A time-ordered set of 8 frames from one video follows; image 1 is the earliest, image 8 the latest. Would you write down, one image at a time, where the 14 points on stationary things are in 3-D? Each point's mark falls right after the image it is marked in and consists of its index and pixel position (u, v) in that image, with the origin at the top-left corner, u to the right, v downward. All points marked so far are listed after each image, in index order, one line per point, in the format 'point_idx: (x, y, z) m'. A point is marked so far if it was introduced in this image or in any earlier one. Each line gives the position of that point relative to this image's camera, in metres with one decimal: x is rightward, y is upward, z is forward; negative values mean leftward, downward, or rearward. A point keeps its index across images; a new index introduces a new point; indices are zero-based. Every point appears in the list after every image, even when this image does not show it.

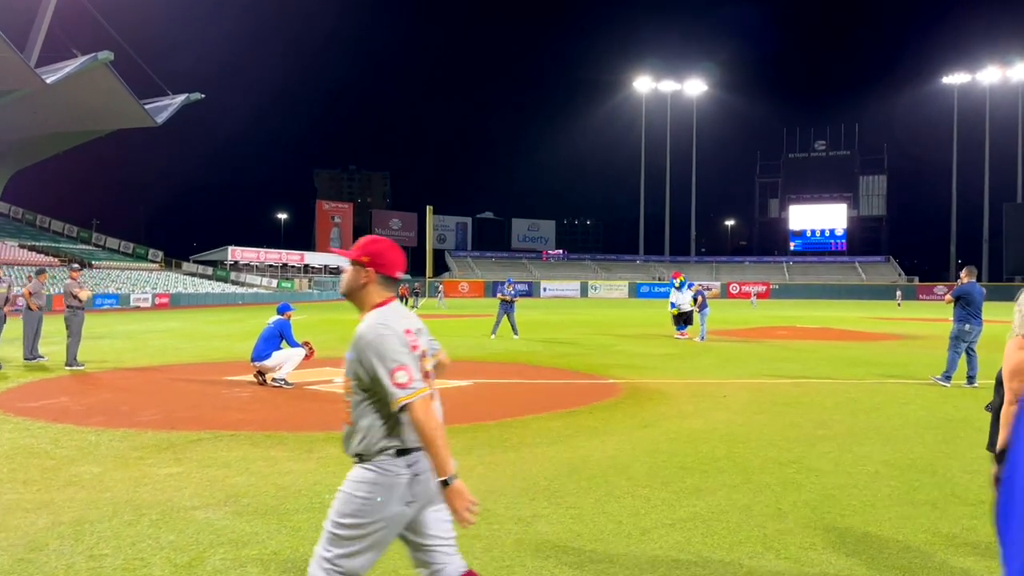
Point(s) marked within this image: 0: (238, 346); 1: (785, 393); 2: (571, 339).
0: (-5.7, -1.2, +16.6) m
1: (+3.5, -1.3, +9.9) m
2: (+1.6, -1.3, +19.1) m
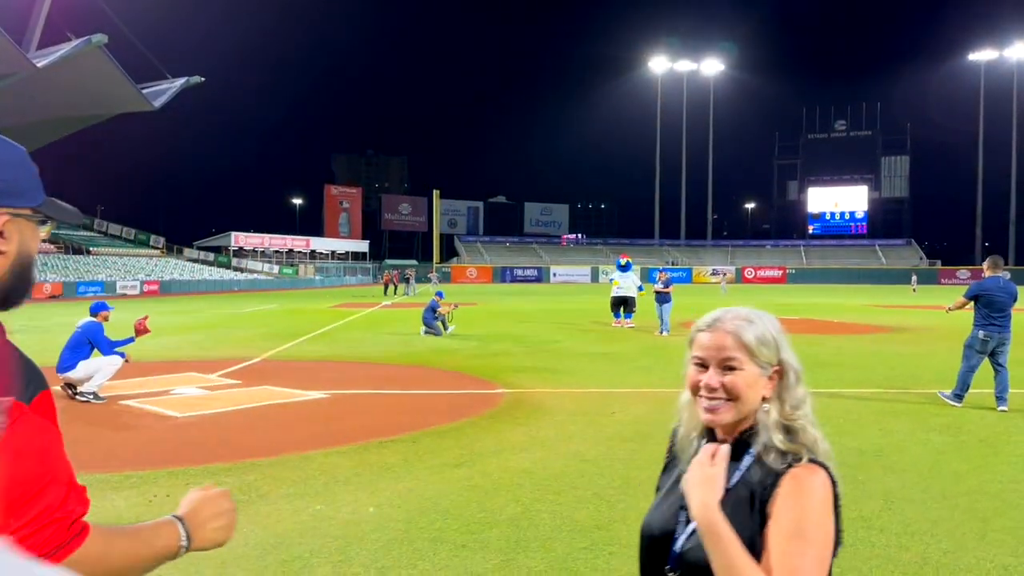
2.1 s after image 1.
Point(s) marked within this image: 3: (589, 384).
0: (-7.1, -1.1, +15.5) m
1: (+2.0, -1.3, +8.5) m
2: (+0.3, -1.0, +17.7) m
3: (+0.9, -1.2, +10.1) m
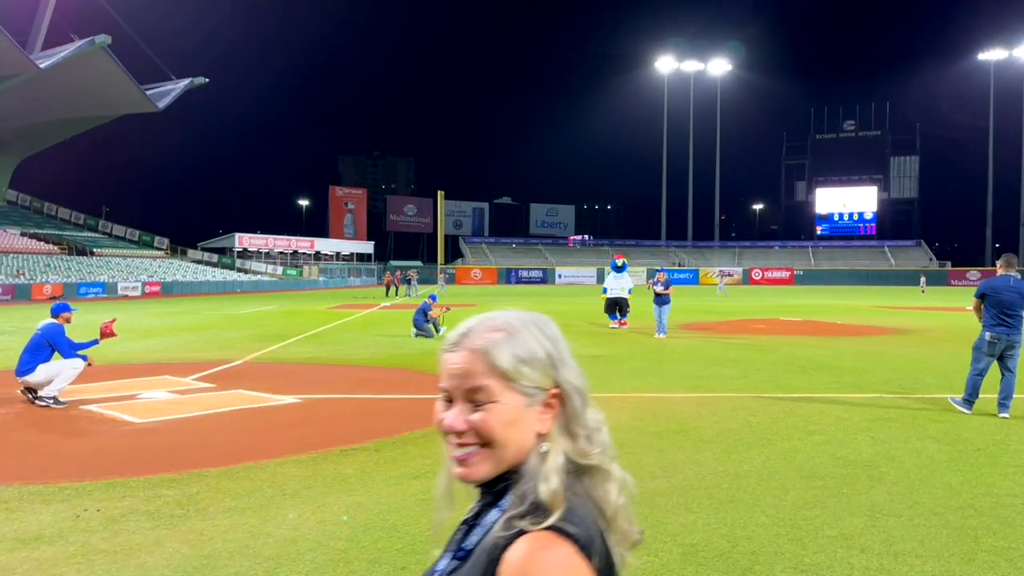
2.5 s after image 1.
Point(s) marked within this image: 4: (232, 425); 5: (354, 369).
0: (-7.3, -1.1, +15.2) m
1: (+1.7, -1.3, +8.2) m
2: (+0.1, -1.1, +17.4) m
3: (+0.7, -1.3, +9.7) m
4: (-2.5, -1.2, +7.2) m
5: (-2.3, -1.2, +11.4) m
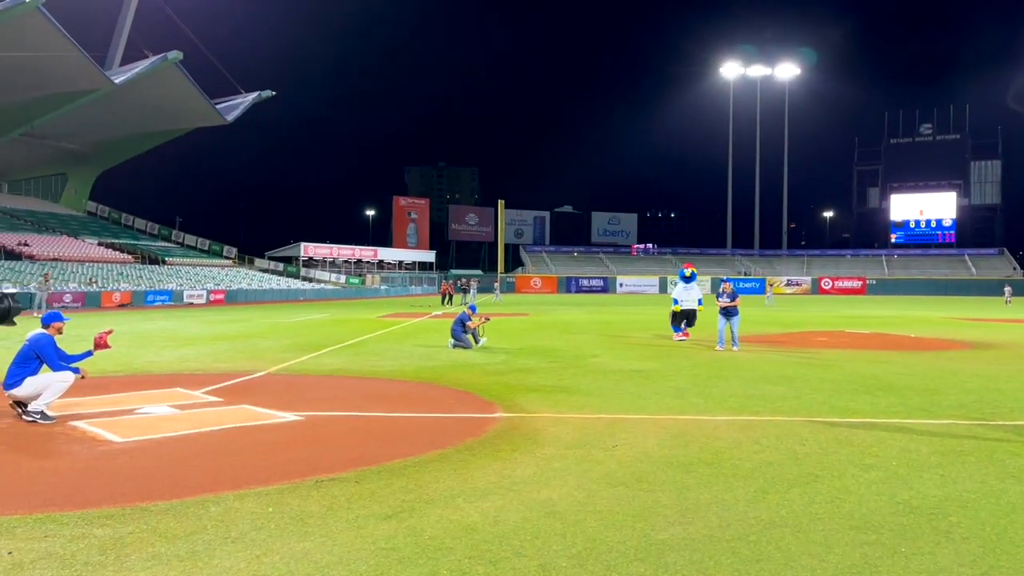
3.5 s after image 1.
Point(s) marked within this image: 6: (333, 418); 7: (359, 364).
0: (-6.5, -1.3, +15.0) m
1: (+1.9, -1.4, +7.2) m
2: (+1.0, -1.3, +16.6) m
3: (+1.0, -1.4, +8.9) m
4: (-2.5, -1.3, +6.6) m
5: (-1.9, -1.3, +10.8) m
6: (-1.8, -1.3, +8.0) m
7: (-2.6, -1.3, +13.3) m
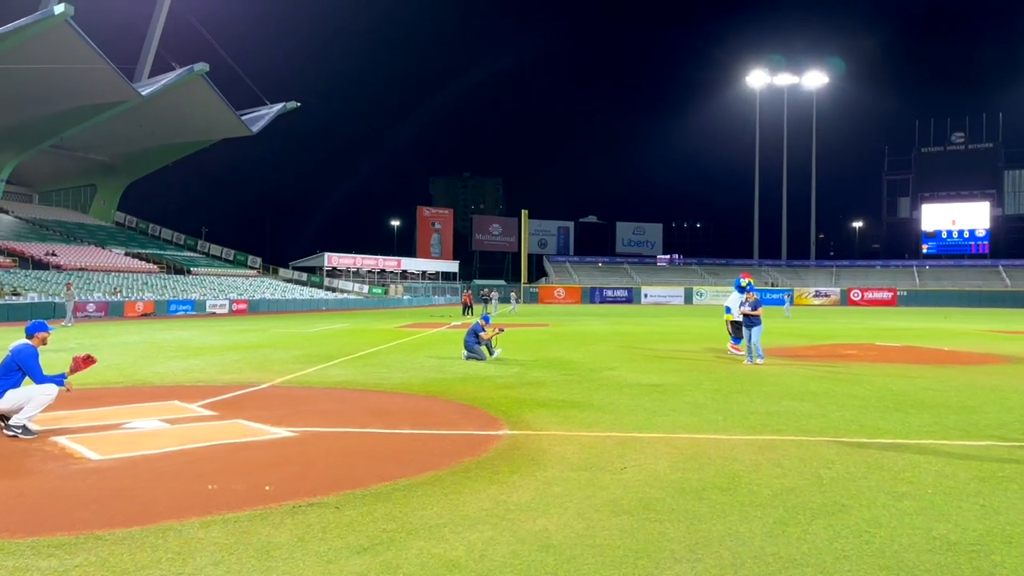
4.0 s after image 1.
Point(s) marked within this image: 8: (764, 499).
0: (-6.2, -1.4, +14.7) m
1: (+1.9, -1.5, +6.7) m
2: (+1.3, -1.5, +16.0) m
3: (+1.1, -1.5, +8.4) m
4: (-2.5, -1.4, +6.2) m
5: (-1.8, -1.4, +10.4) m
6: (-1.8, -1.4, +7.6) m
7: (-2.4, -1.4, +12.9) m
8: (+1.8, -1.5, +5.5) m
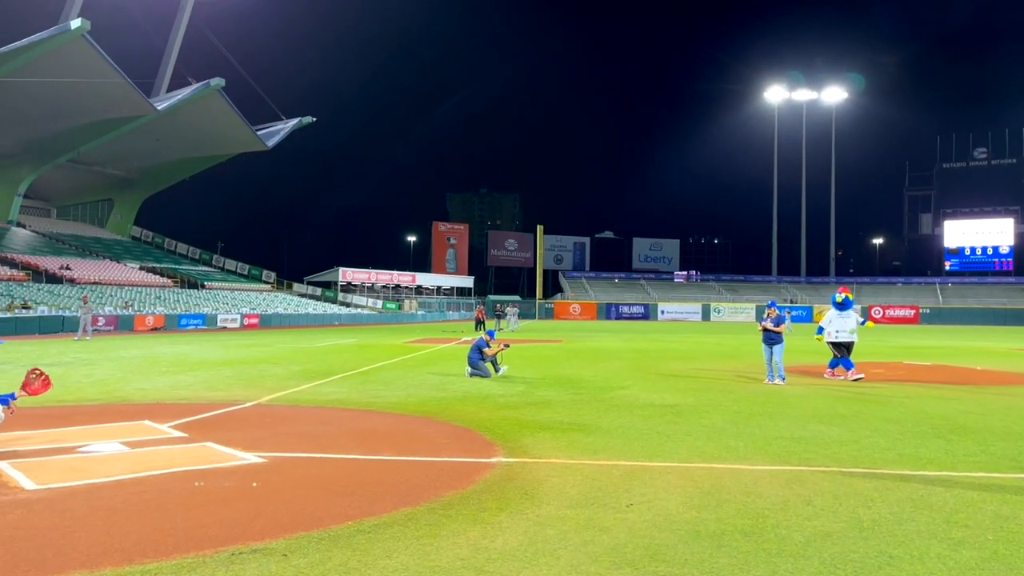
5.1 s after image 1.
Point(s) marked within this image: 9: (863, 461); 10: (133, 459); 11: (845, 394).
0: (-6.1, -1.7, +14.0) m
1: (+1.8, -1.5, +5.9) m
2: (+1.5, -1.7, +15.2) m
3: (+1.0, -1.6, +7.5) m
4: (-2.6, -1.4, +5.5) m
5: (-1.8, -1.6, +9.6) m
6: (-1.8, -1.5, +6.8) m
7: (-2.3, -1.6, +12.1) m
8: (+1.7, -1.5, +4.7) m
9: (+3.3, -1.6, +7.3) m
10: (-3.2, -1.5, +6.7) m
11: (+5.5, -1.7, +13.0) m
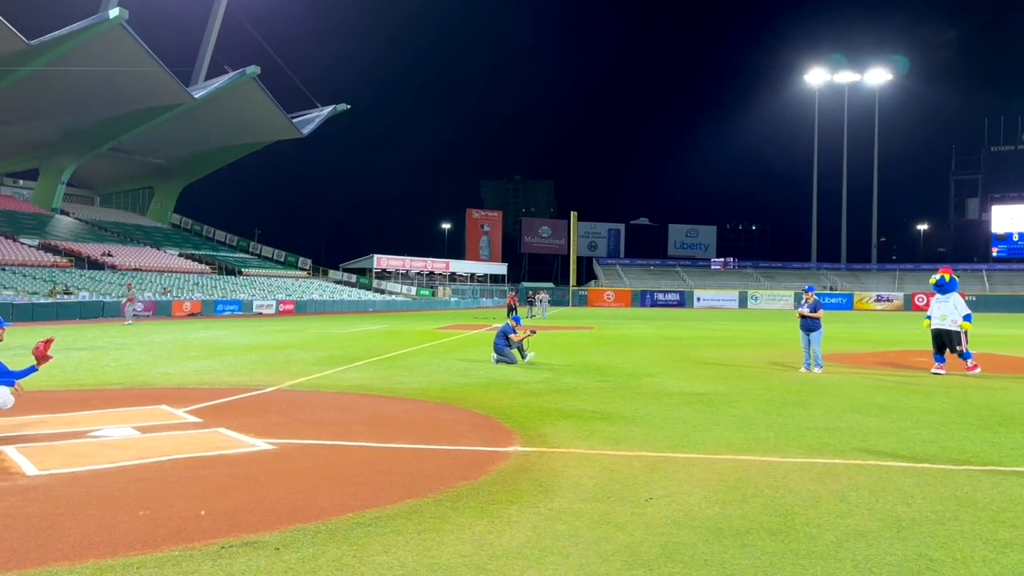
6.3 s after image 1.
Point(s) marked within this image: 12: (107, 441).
0: (-5.7, -1.4, +14.0) m
1: (+1.9, -1.4, +5.5) m
2: (+2.0, -1.5, +14.8) m
3: (+1.2, -1.4, +7.2) m
4: (-2.5, -1.3, +5.3) m
5: (-1.5, -1.4, +9.4) m
6: (-1.7, -1.3, +6.6) m
7: (-1.9, -1.4, +11.9) m
8: (+1.7, -1.4, +4.3) m
9: (+3.4, -1.5, +6.9) m
10: (-3.1, -1.3, +6.6) m
11: (+5.9, -1.5, +12.4) m
12: (-3.5, -1.3, +6.7) m
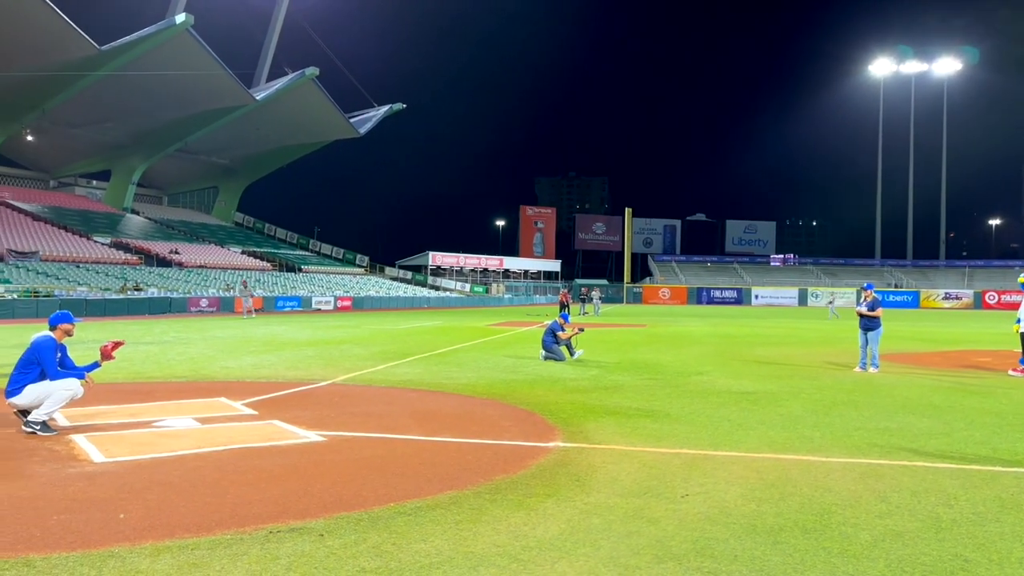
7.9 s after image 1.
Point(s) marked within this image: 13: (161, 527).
0: (-4.8, -1.3, +14.5) m
1: (+2.2, -1.4, +5.5) m
2: (+2.9, -1.4, +14.8) m
3: (+1.6, -1.4, +7.2) m
4: (-2.2, -1.3, +5.6) m
5: (-0.9, -1.3, +9.6) m
6: (-1.3, -1.3, +6.9) m
7: (-1.2, -1.4, +12.2) m
8: (+1.9, -1.4, +4.3) m
9: (+3.8, -1.4, +6.8) m
10: (-2.7, -1.3, +6.9) m
11: (+6.7, -1.5, +12.1) m
12: (-3.1, -1.3, +7.1) m
13: (-1.9, -1.3, +4.4) m
